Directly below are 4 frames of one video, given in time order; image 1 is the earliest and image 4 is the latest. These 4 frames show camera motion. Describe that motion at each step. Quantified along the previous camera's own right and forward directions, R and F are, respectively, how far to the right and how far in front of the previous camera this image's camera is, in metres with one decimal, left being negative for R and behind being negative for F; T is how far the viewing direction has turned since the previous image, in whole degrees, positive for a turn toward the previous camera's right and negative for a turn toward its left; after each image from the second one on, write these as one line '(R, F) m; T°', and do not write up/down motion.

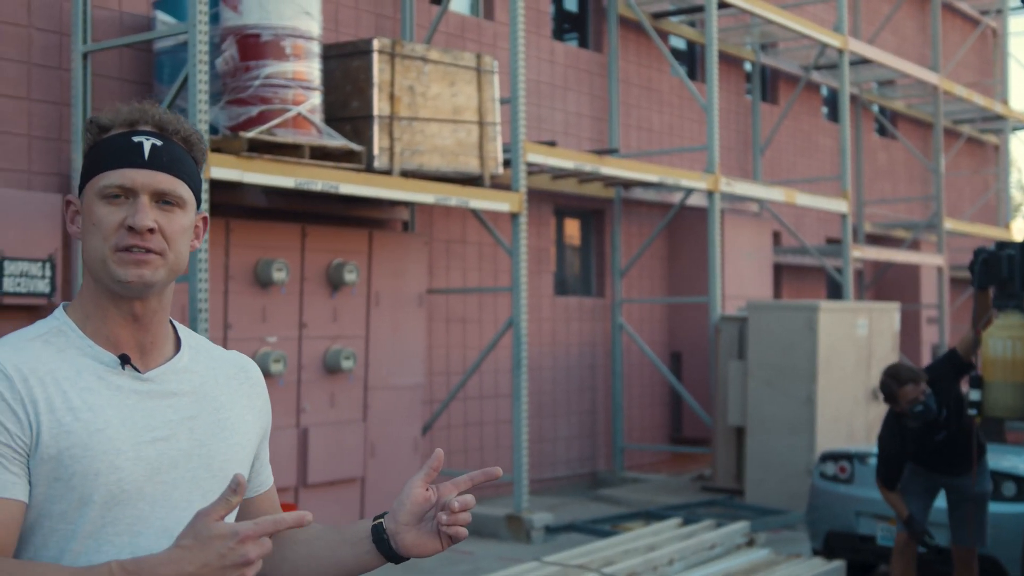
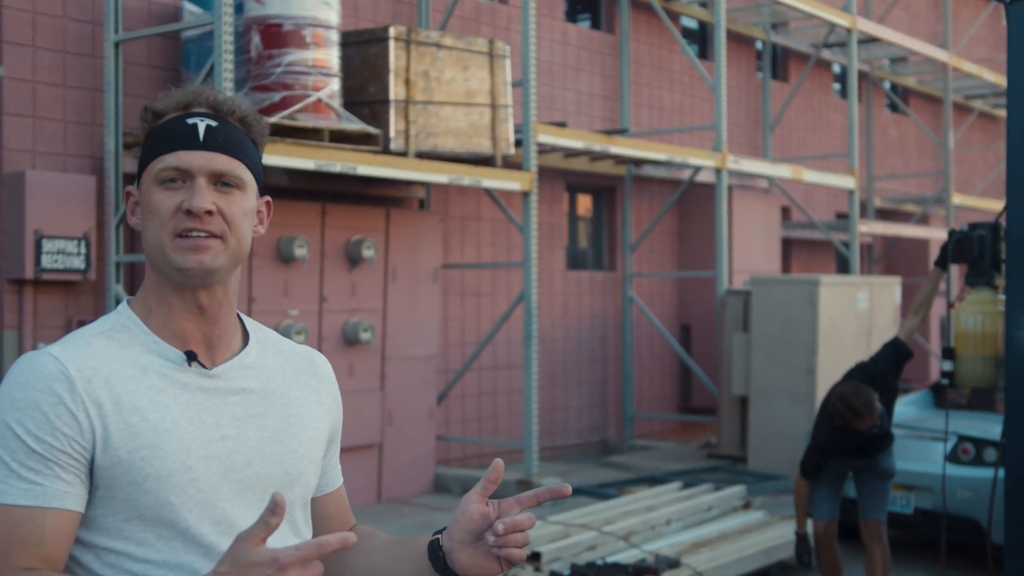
(+0.1, -0.4) m; -1°
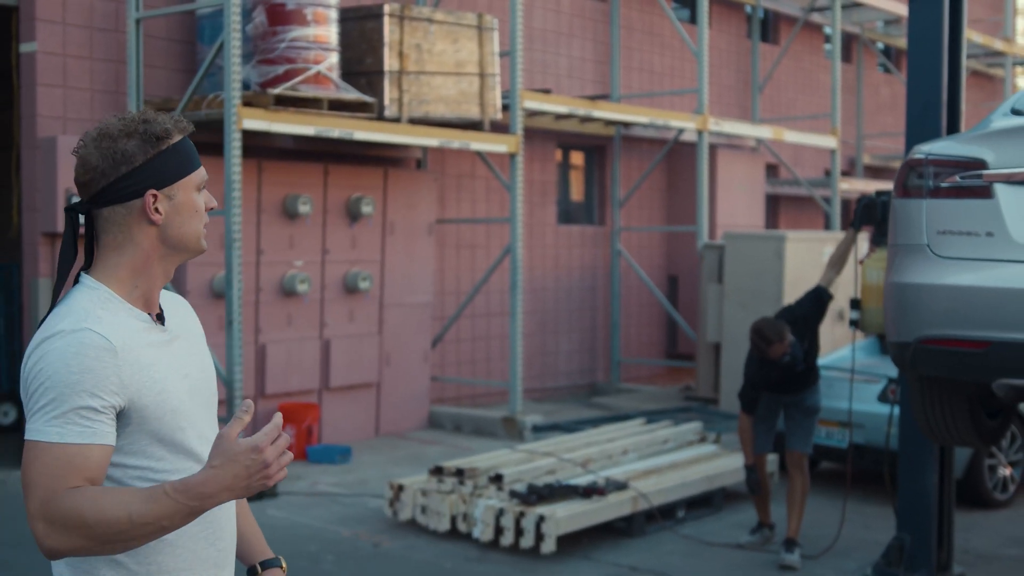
(+0.3, -0.9) m; -1°
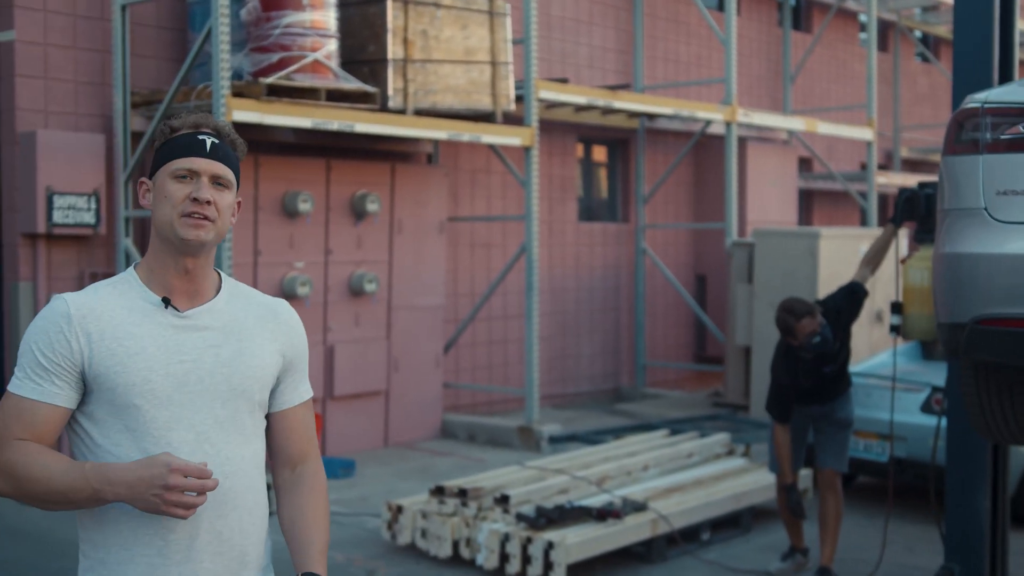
(+0.1, +0.6) m; -2°
